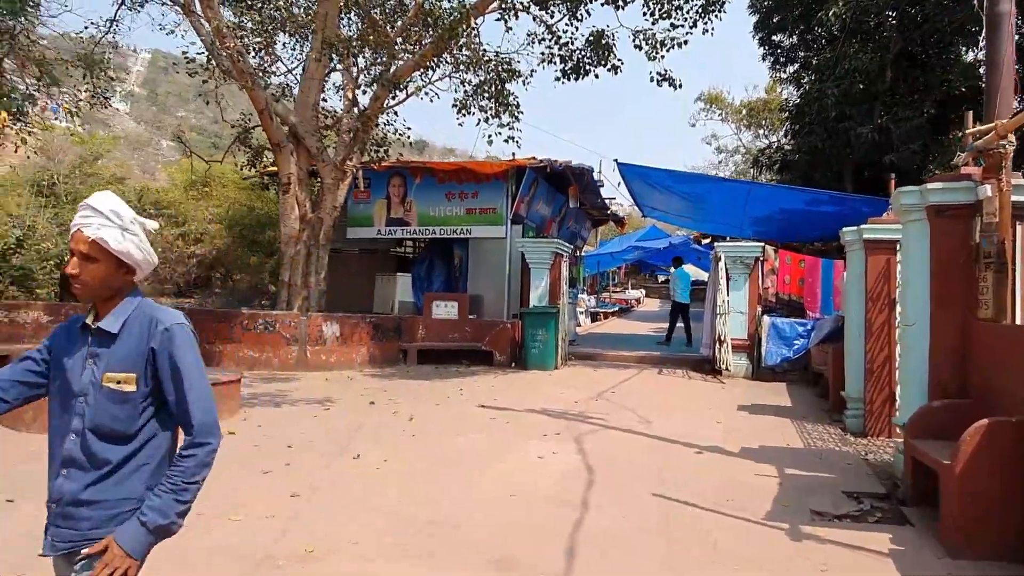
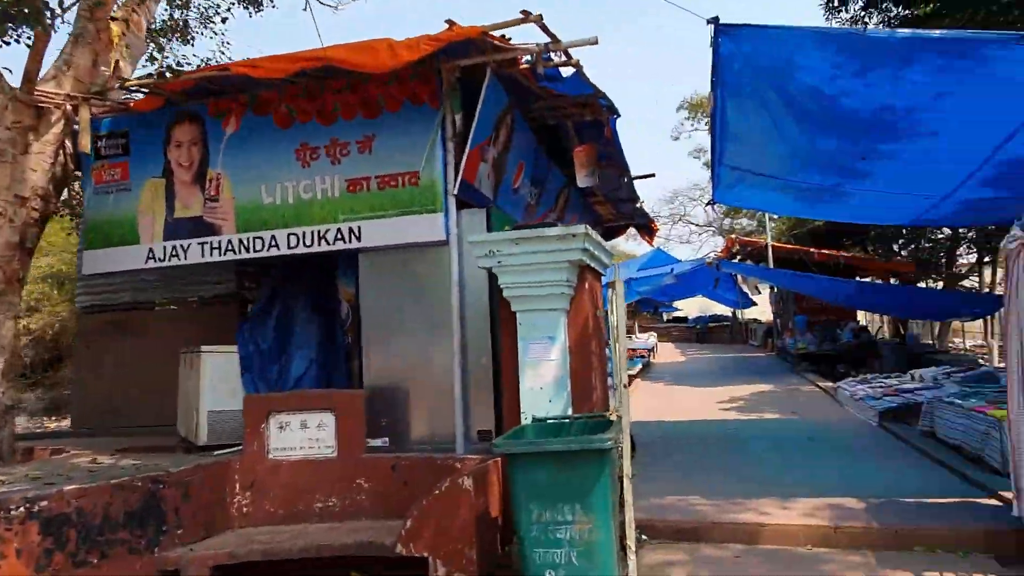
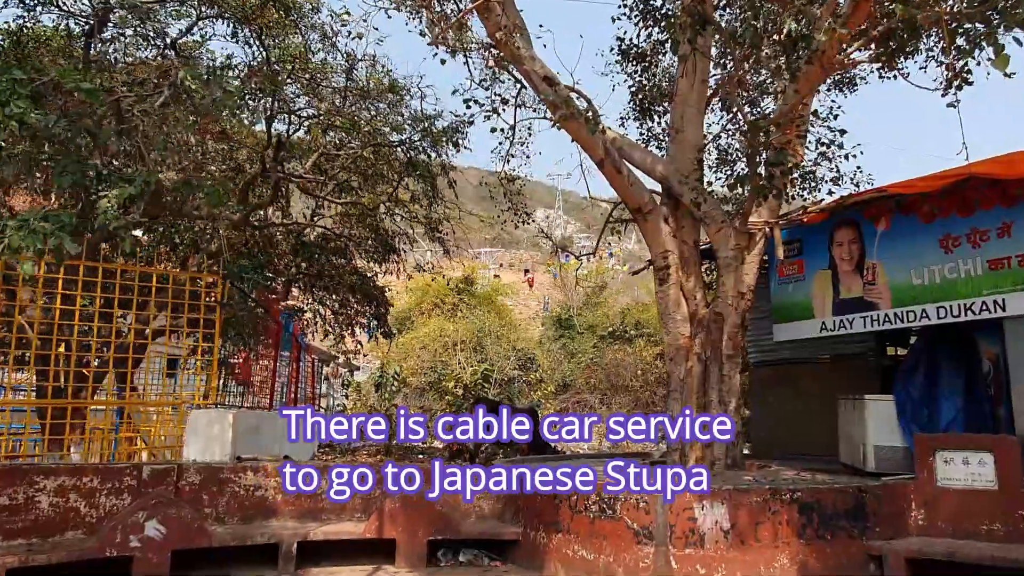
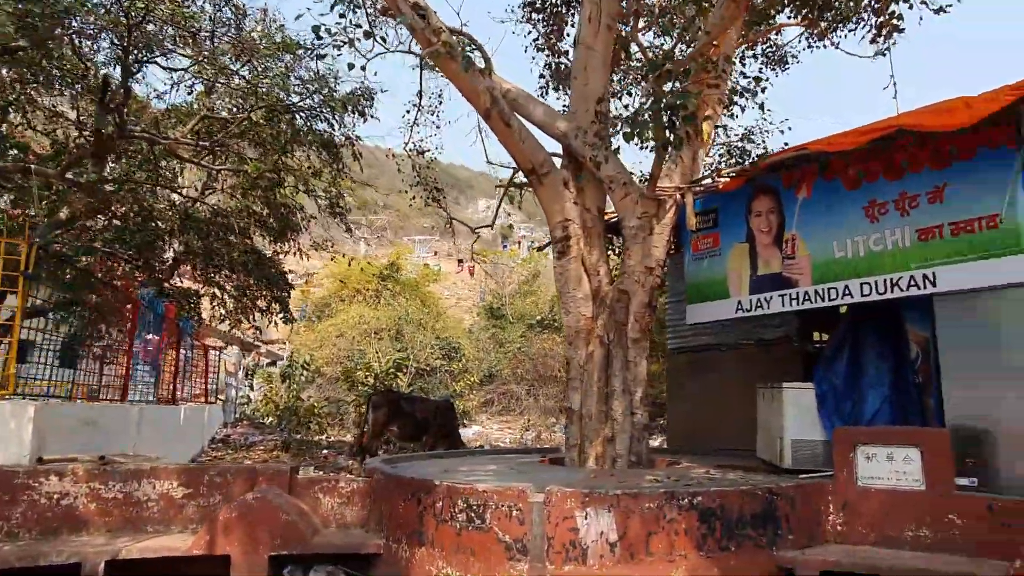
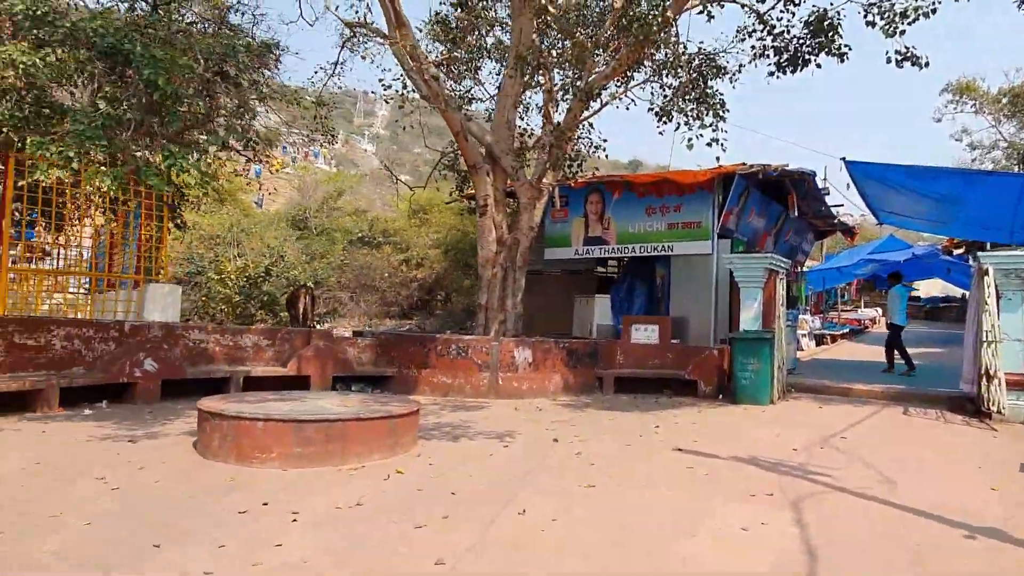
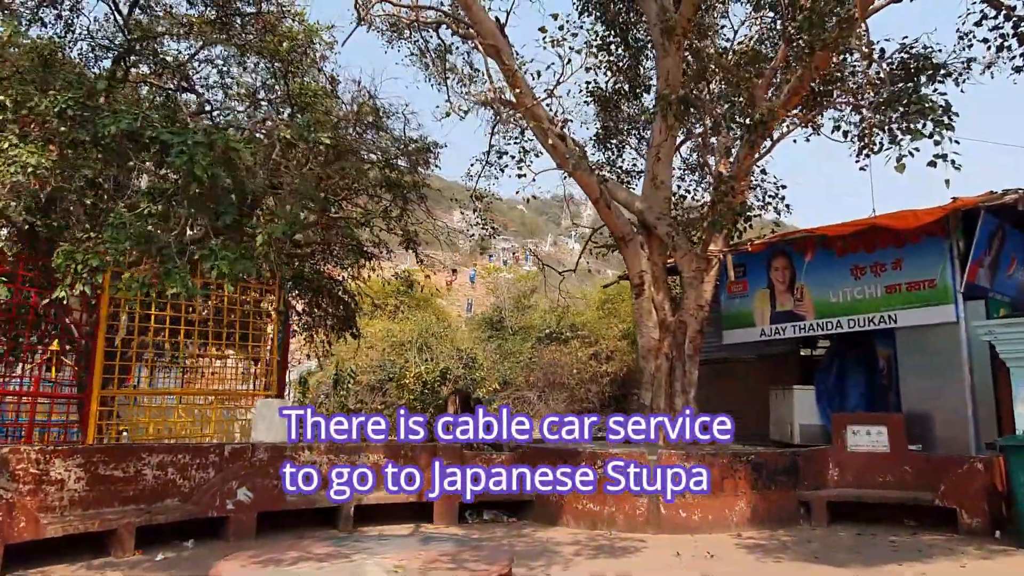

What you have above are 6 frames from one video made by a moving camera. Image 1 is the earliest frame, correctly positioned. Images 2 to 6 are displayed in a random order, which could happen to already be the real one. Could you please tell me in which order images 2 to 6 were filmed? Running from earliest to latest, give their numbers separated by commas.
5, 6, 3, 4, 2
